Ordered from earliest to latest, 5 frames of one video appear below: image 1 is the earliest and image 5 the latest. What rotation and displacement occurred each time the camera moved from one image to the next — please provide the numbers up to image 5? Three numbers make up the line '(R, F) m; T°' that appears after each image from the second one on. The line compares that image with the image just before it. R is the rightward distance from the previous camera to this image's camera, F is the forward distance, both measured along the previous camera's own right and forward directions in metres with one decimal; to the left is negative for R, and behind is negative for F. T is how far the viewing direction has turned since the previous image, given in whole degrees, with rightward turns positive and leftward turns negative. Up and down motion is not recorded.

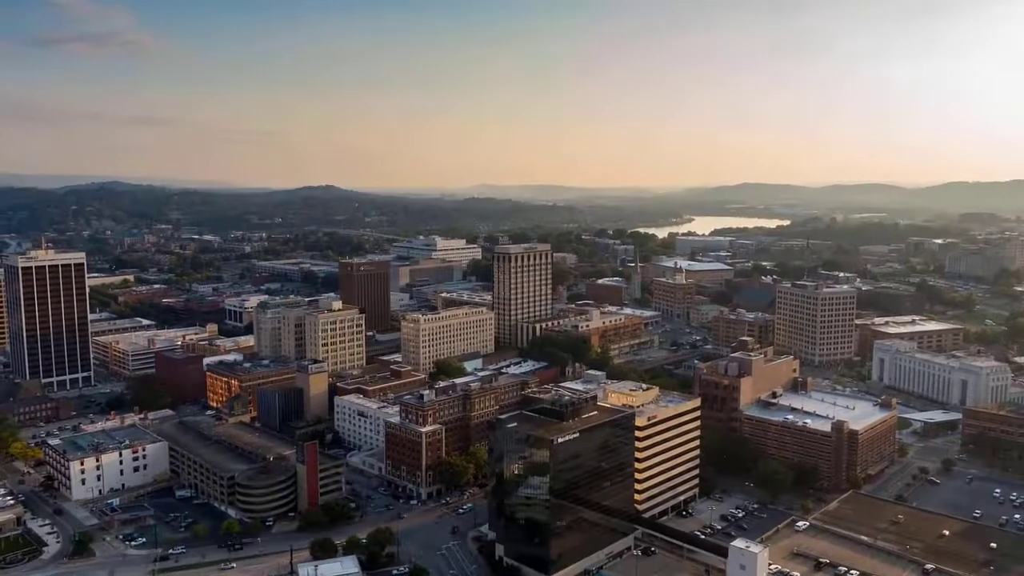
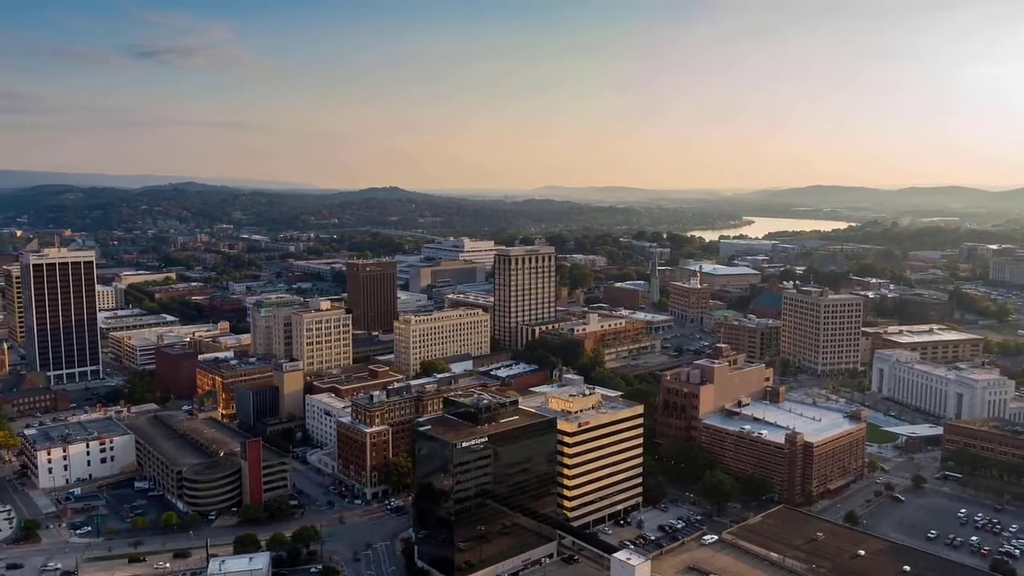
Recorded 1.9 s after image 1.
(+6.2, +0.4) m; -5°
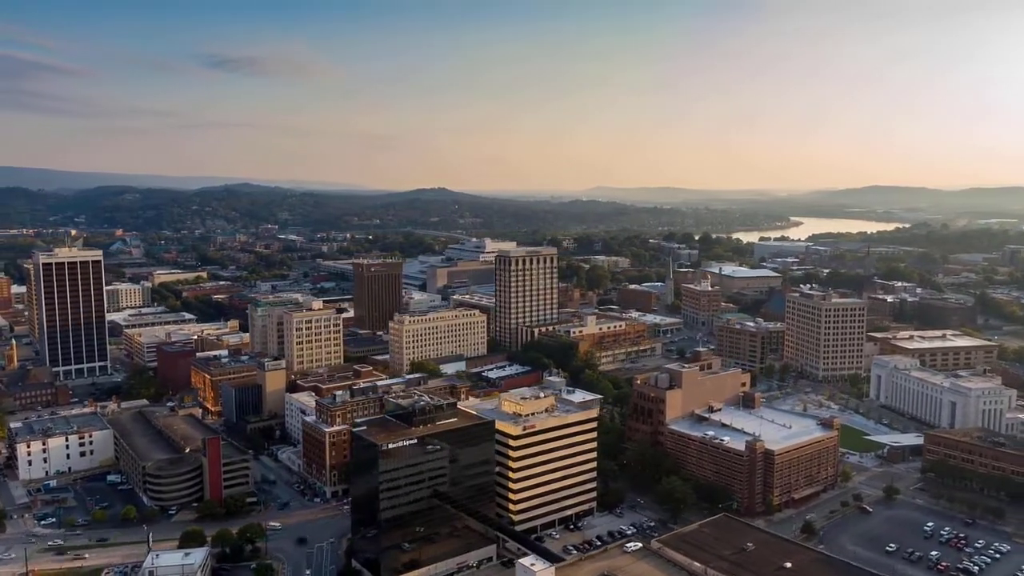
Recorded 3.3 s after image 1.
(+4.8, +0.3) m; -4°
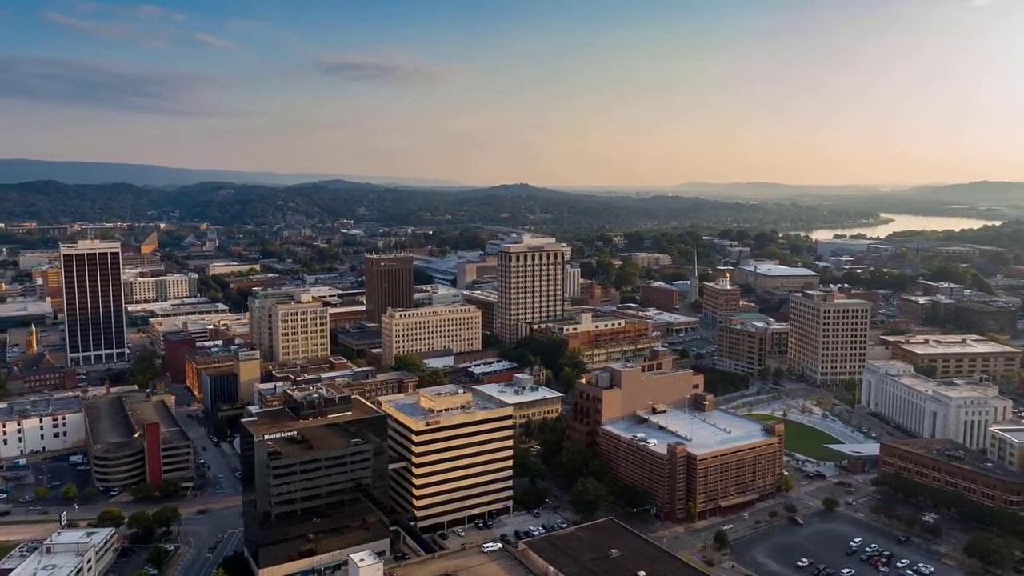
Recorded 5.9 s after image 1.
(+8.3, +0.8) m; -6°
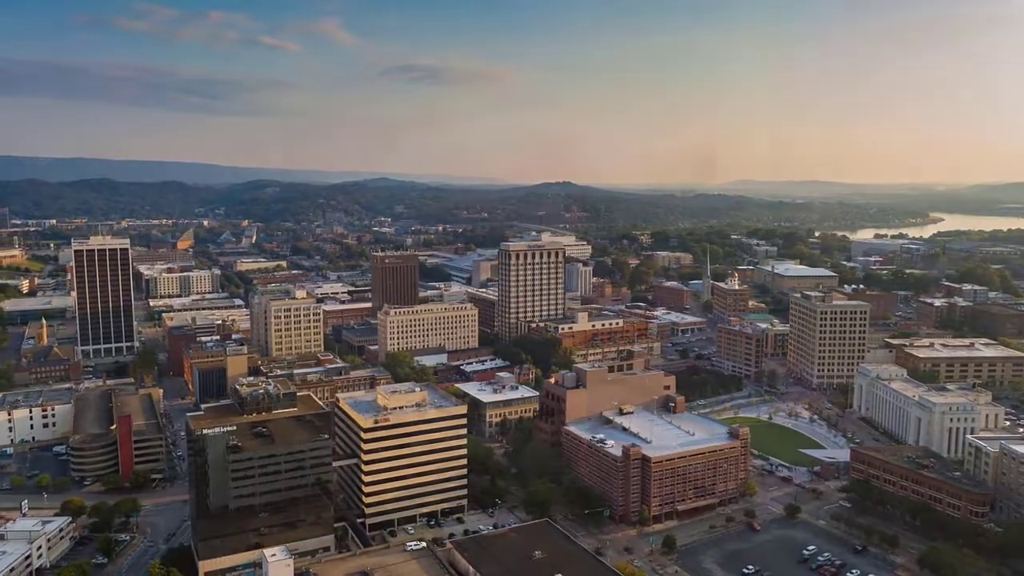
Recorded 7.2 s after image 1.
(+4.3, +0.3) m; -3°
